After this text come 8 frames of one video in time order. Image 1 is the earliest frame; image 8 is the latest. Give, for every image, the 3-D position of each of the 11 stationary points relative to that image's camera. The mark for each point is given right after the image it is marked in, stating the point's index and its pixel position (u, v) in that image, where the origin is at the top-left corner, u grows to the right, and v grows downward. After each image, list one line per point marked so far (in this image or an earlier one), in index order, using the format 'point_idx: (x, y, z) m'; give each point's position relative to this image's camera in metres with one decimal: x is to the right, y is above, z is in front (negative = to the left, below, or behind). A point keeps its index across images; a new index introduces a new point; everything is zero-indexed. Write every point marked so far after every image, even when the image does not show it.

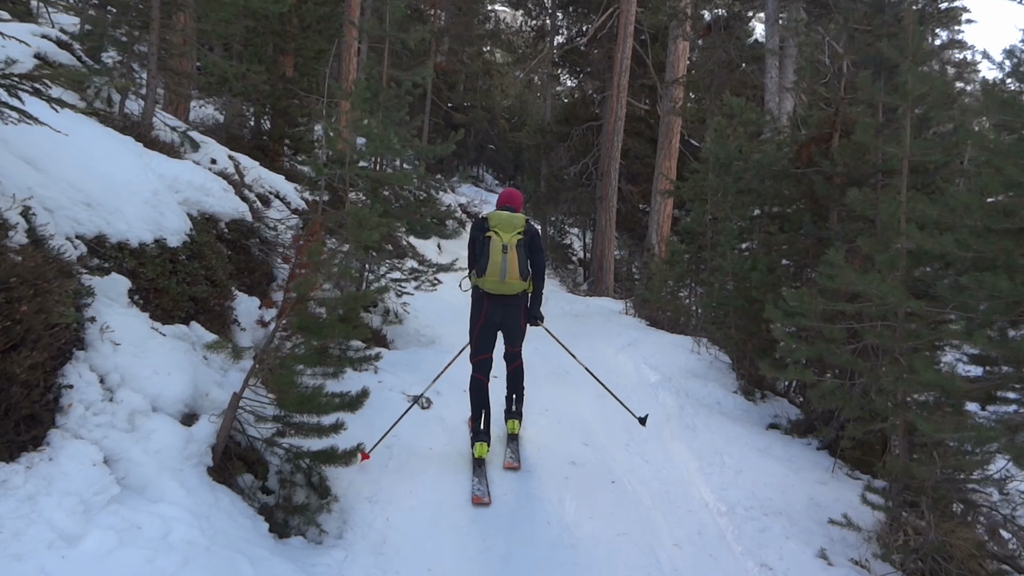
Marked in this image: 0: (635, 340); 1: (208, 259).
0: (+1.8, -0.7, +10.1) m
1: (-2.2, +0.2, +5.2) m
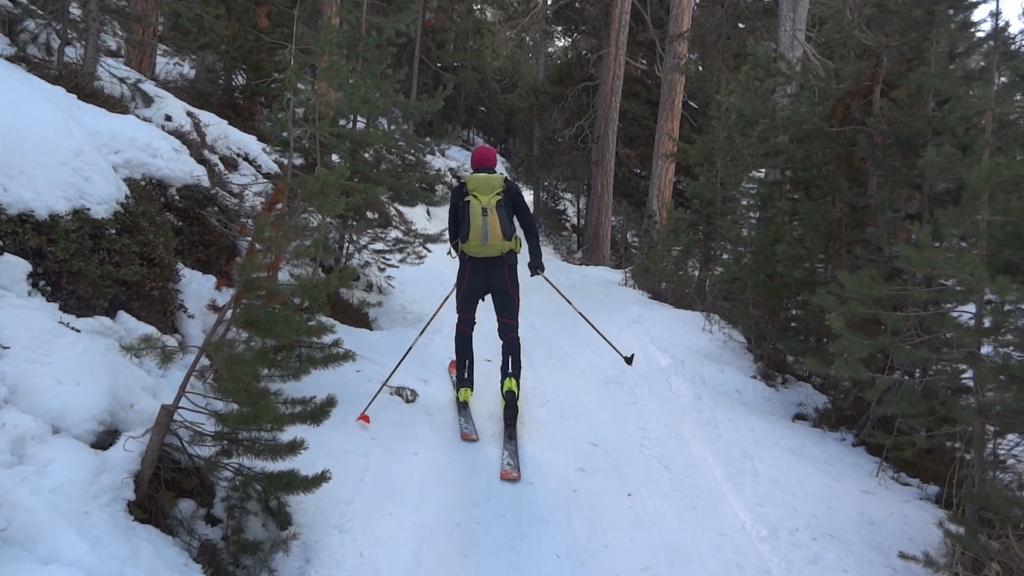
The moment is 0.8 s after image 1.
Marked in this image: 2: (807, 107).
0: (+1.7, -0.4, +9.3) m
1: (-2.2, +0.3, +4.3) m
2: (+2.8, +1.7, +6.7) m
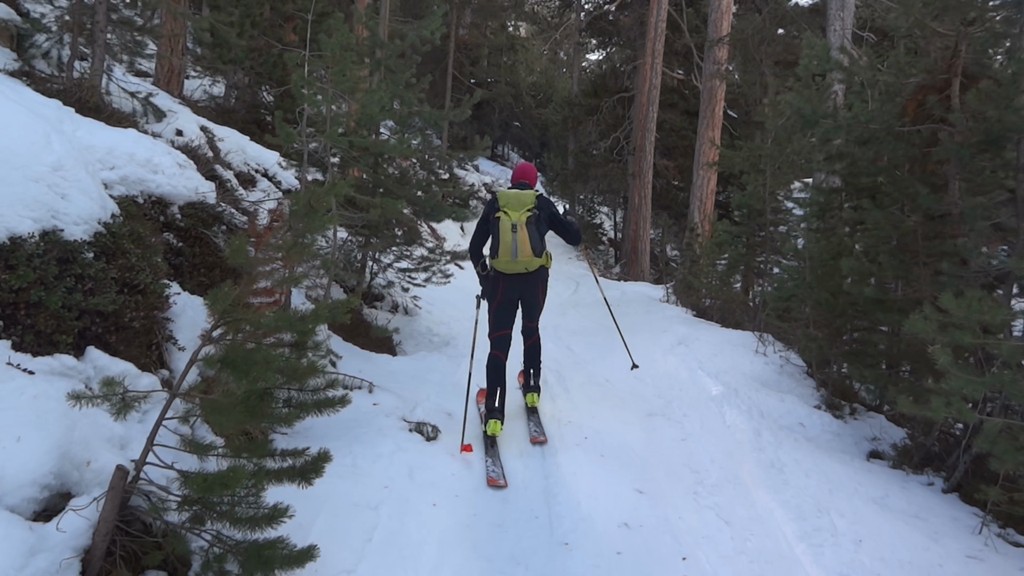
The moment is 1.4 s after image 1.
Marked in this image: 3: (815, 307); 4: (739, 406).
0: (+2.1, -0.6, +8.6) m
1: (-2.1, +0.2, +3.8) m
2: (+3.0, +1.5, +5.9) m
3: (+3.0, -0.2, +7.0) m
4: (+2.0, -1.0, +6.2) m
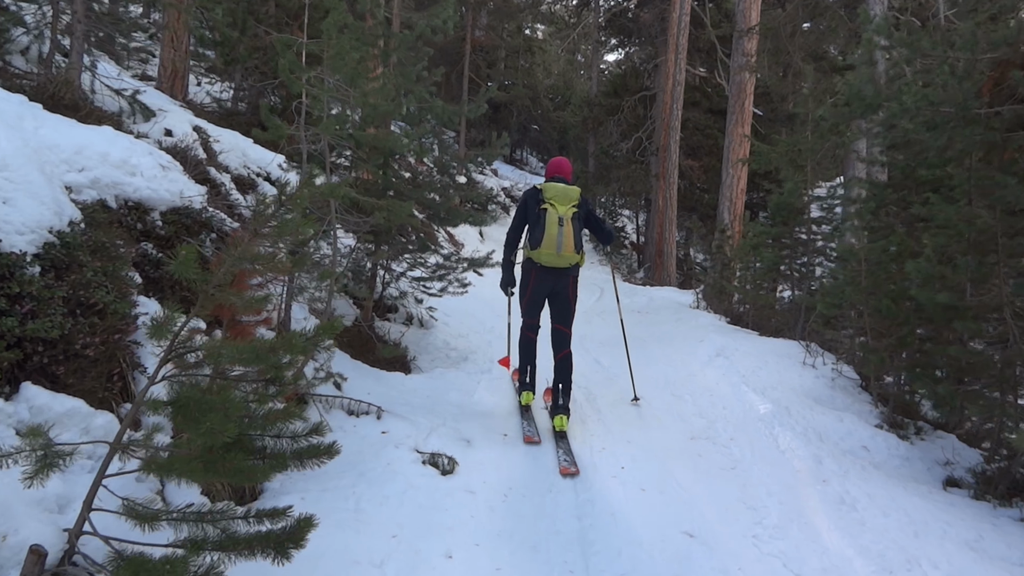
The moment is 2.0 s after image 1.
0: (+2.4, -0.7, +7.9) m
1: (-1.9, +0.1, +3.2) m
2: (+3.2, +1.5, +5.2) m
3: (+3.2, -0.2, +6.3) m
4: (+2.2, -1.1, +5.5) m
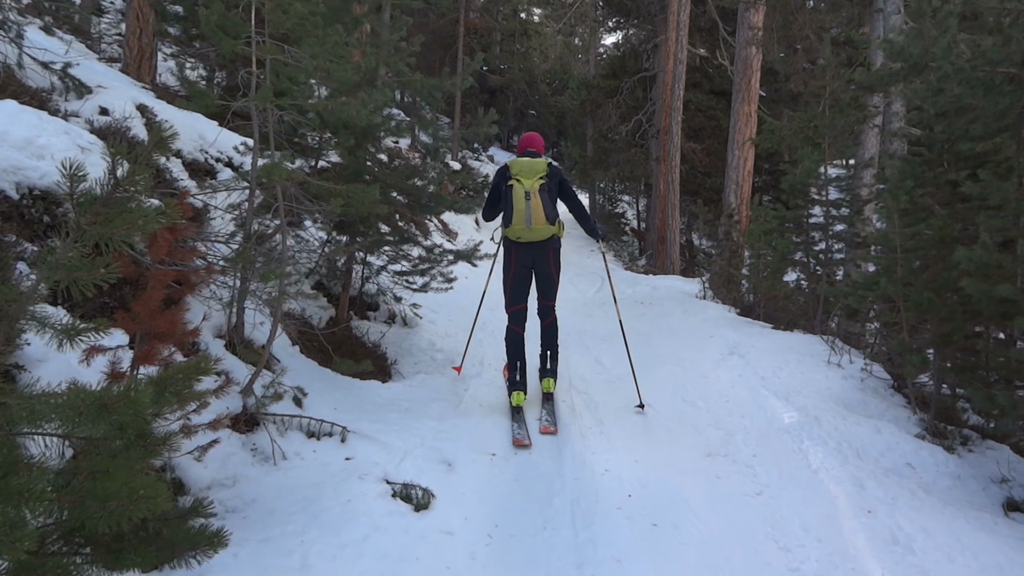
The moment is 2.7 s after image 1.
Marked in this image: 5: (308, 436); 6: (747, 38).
0: (+2.3, -0.6, +7.2) m
1: (-2.0, 0.0, +2.5) m
2: (+3.1, +1.6, +4.5) m
3: (+3.1, -0.2, +5.6) m
4: (+2.1, -1.0, +4.8) m
5: (-1.2, -0.9, +4.2) m
6: (+4.2, +4.5, +12.6) m
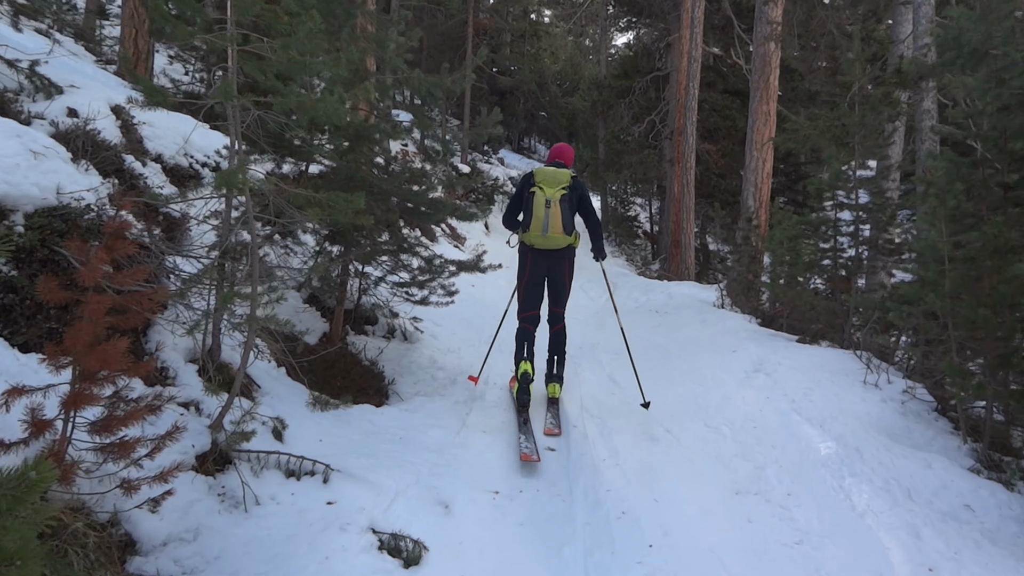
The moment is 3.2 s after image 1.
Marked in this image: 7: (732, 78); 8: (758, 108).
0: (+2.4, -0.7, +6.7) m
1: (-2.0, -0.1, +2.0) m
2: (+3.1, +1.5, +3.9) m
3: (+3.2, -0.3, +5.0) m
4: (+2.1, -1.1, +4.2) m
5: (-1.2, -1.0, +3.8) m
6: (+4.4, +4.4, +12.1) m
7: (+5.8, +5.5, +18.5) m
8: (+4.4, +3.2, +12.5) m
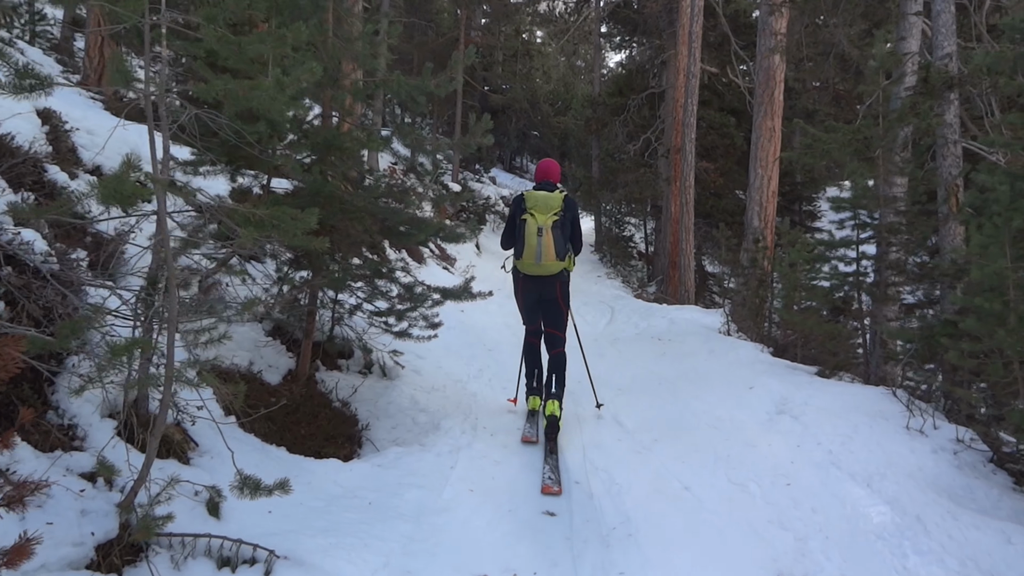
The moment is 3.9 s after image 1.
0: (+2.3, -0.9, +5.9) m
1: (-2.1, -0.2, +1.3) m
2: (+3.1, +1.3, +3.3) m
3: (+3.1, -0.5, +4.3) m
4: (+2.1, -1.3, +3.5) m
5: (-1.2, -1.2, +3.0) m
6: (+4.2, +4.0, +11.5) m
7: (+5.6, +4.9, +17.9) m
8: (+4.3, +2.8, +11.9) m
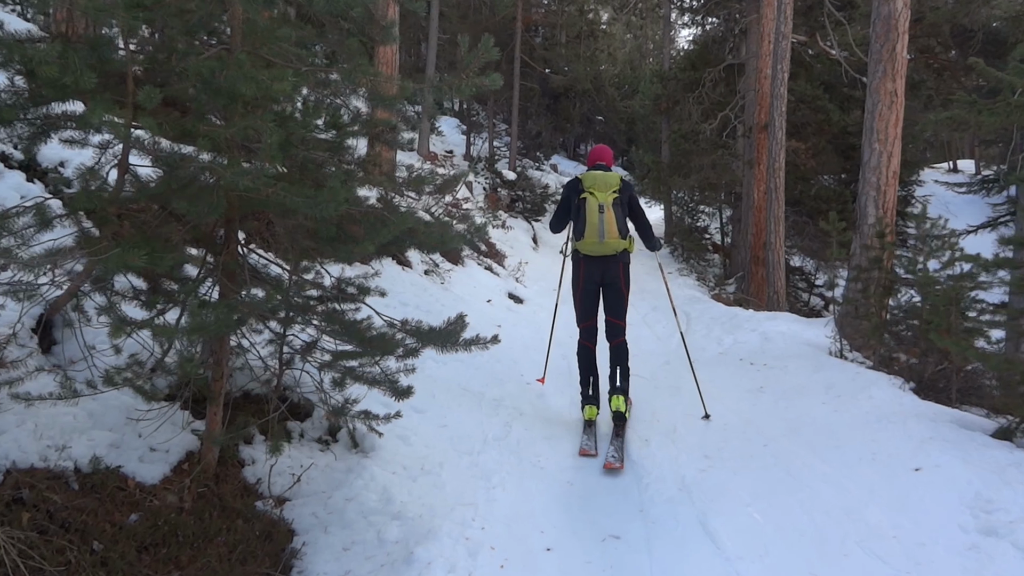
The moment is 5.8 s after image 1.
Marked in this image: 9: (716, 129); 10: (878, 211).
0: (+2.4, -1.1, +3.6) m
1: (-2.3, -0.4, -0.6) m
2: (+3.0, +1.1, +0.9) m
3: (+3.1, -0.7, +1.9) m
4: (+2.0, -1.5, +1.2) m
5: (-1.3, -1.4, +1.0) m
6: (+4.9, +3.9, +8.9) m
7: (+6.8, +4.9, +15.2) m
8: (+4.9, +2.7, +9.4) m
9: (+5.0, +3.9, +17.2) m
10: (+5.0, +1.0, +9.5) m
